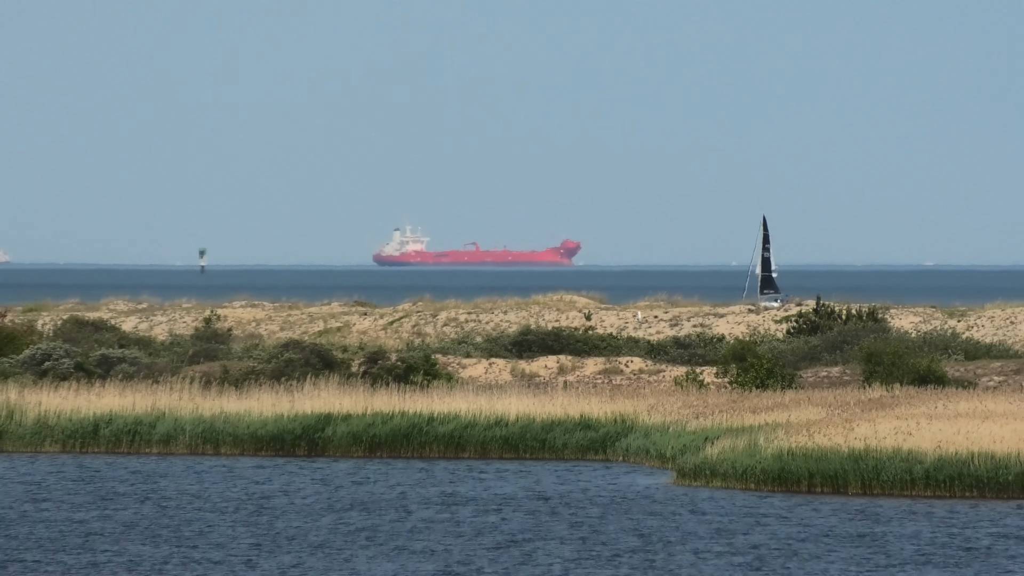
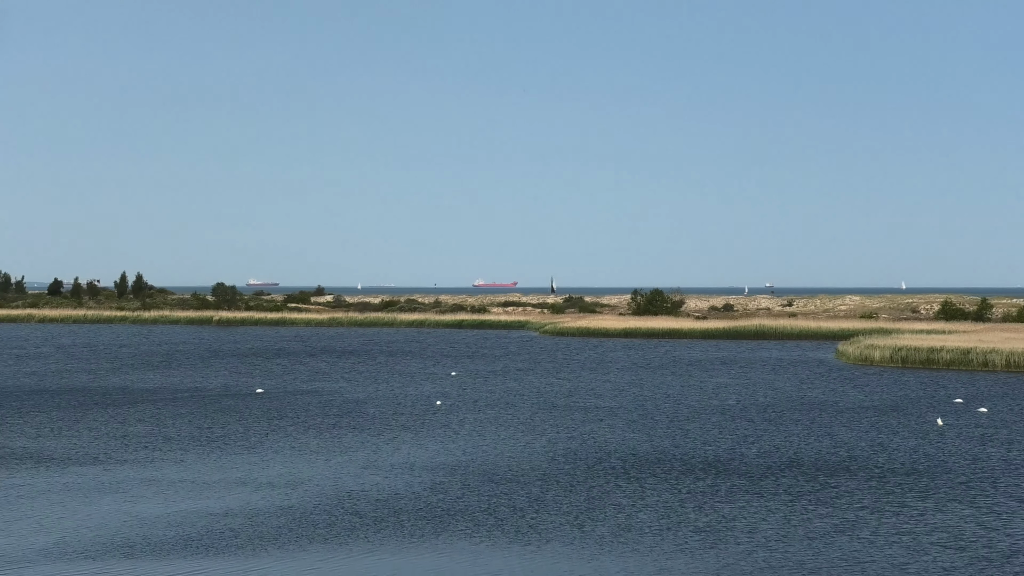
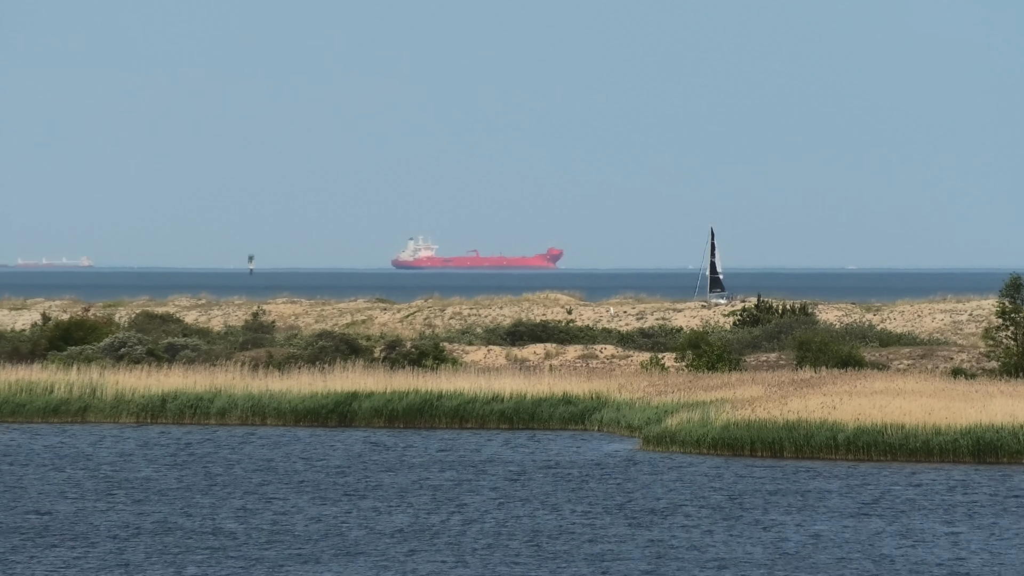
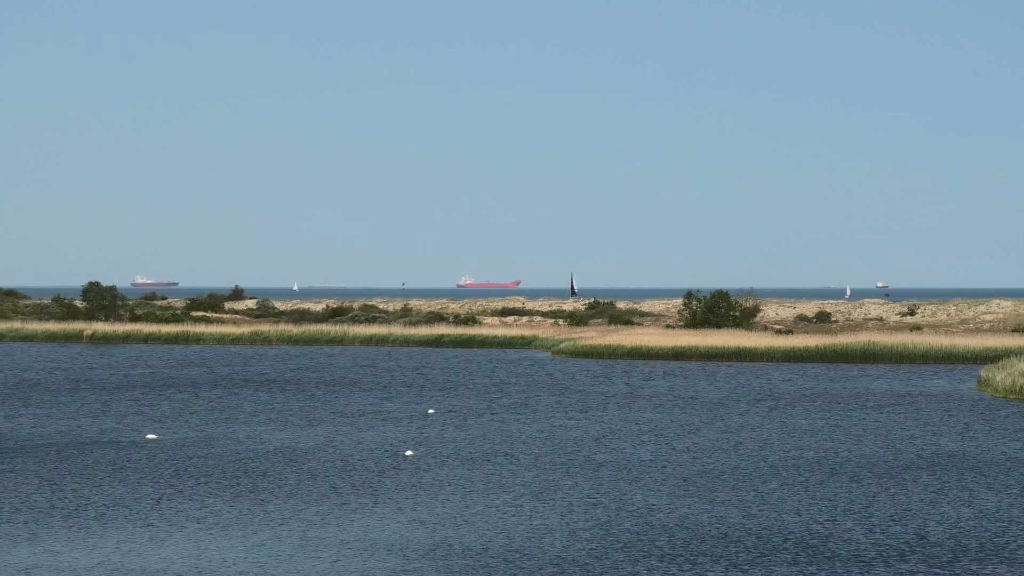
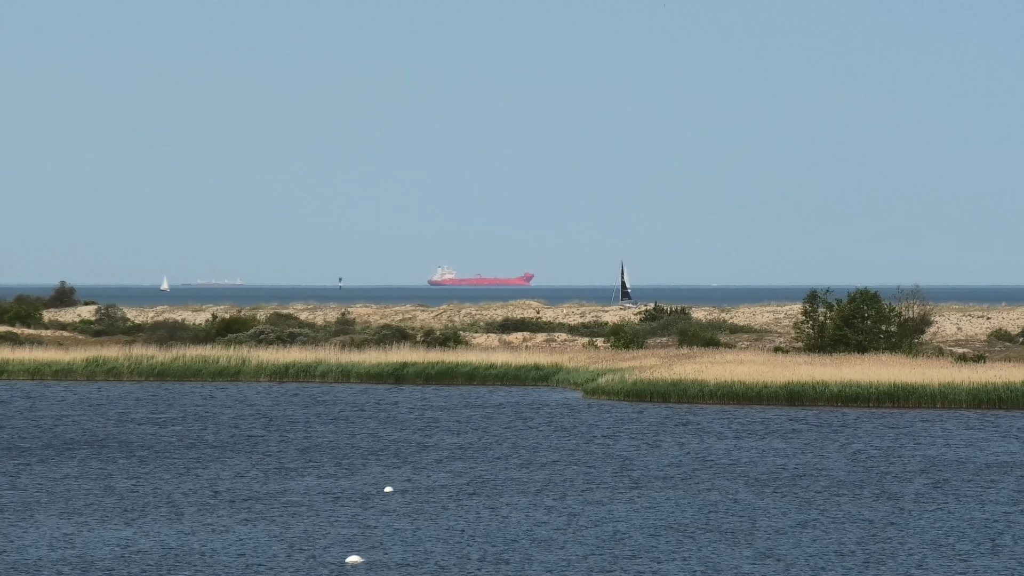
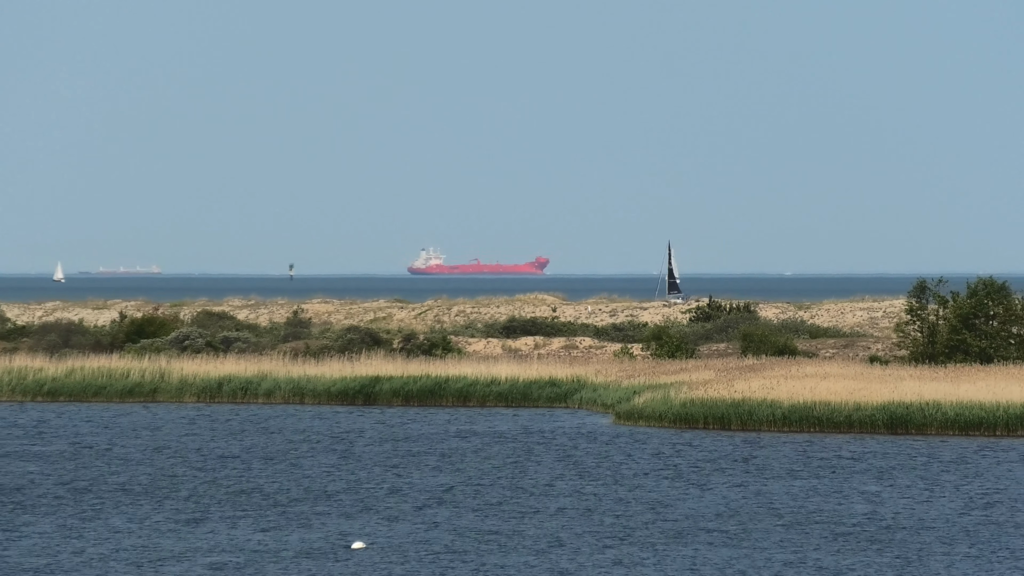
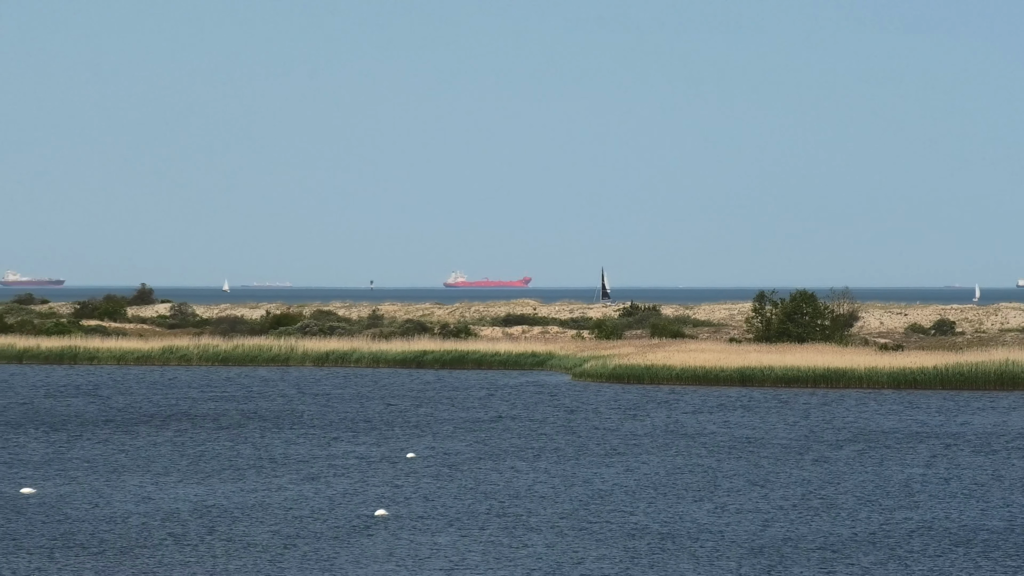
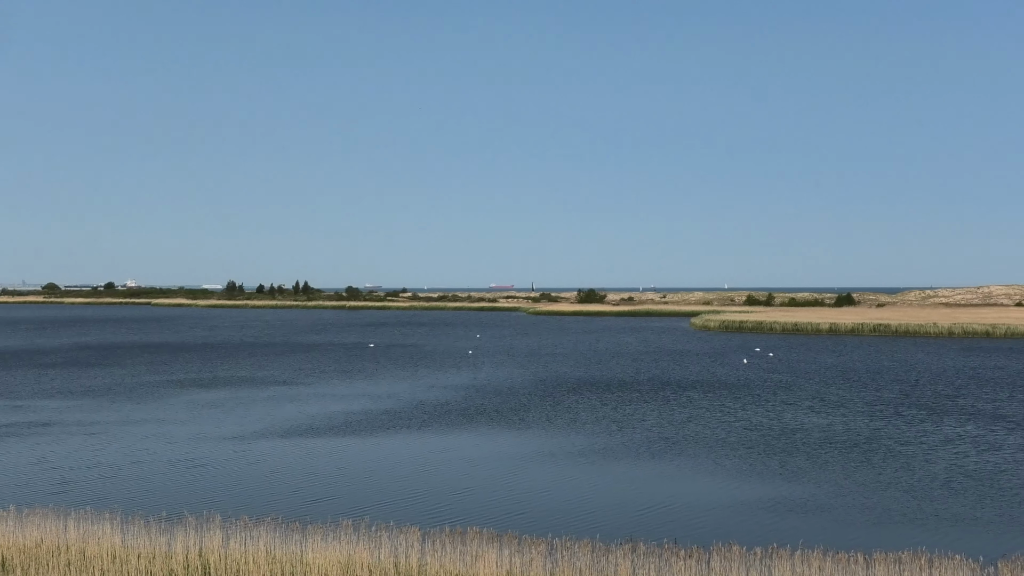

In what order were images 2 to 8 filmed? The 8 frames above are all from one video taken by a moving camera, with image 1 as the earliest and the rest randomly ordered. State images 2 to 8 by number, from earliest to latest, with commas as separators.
3, 6, 5, 7, 4, 2, 8
